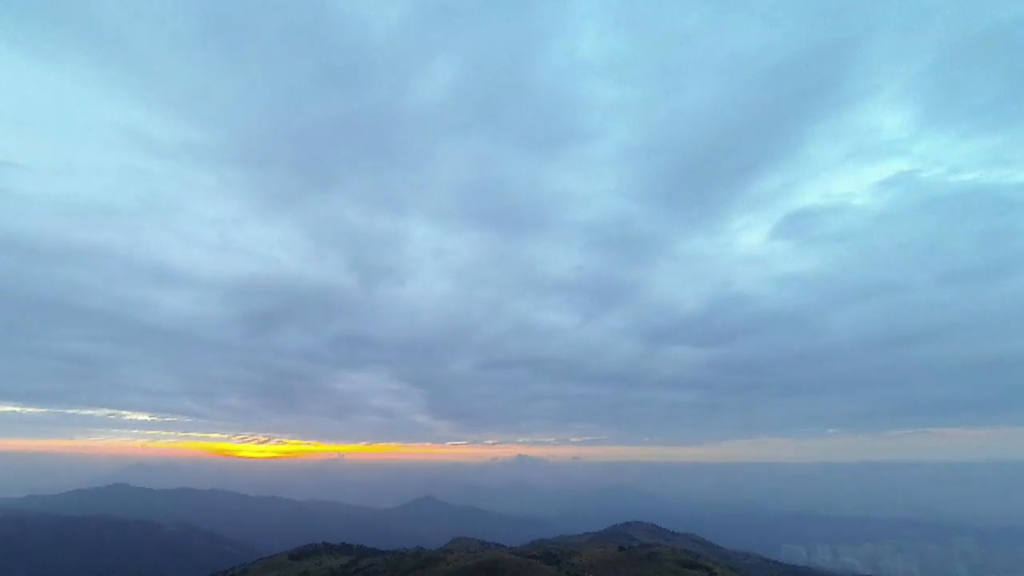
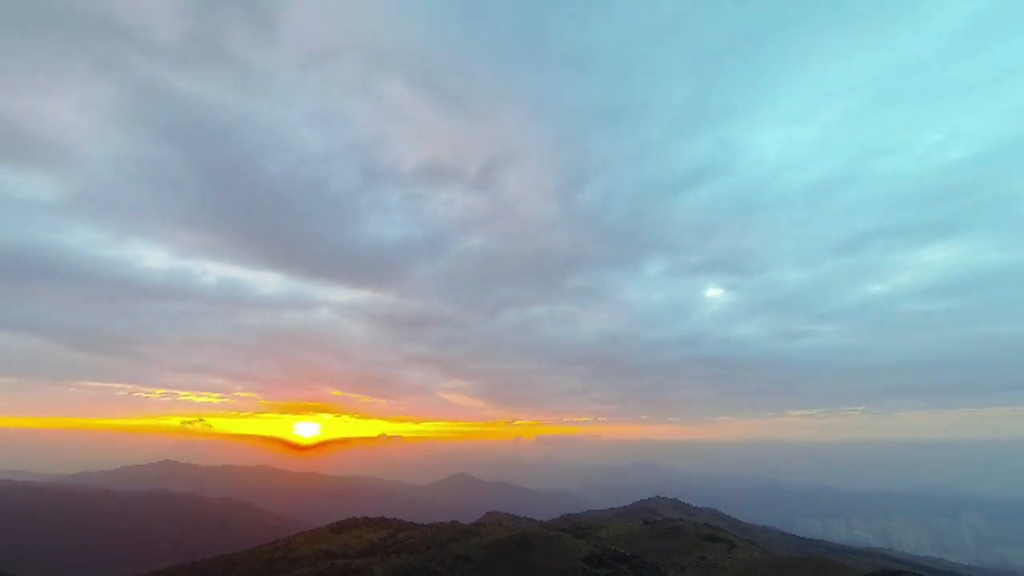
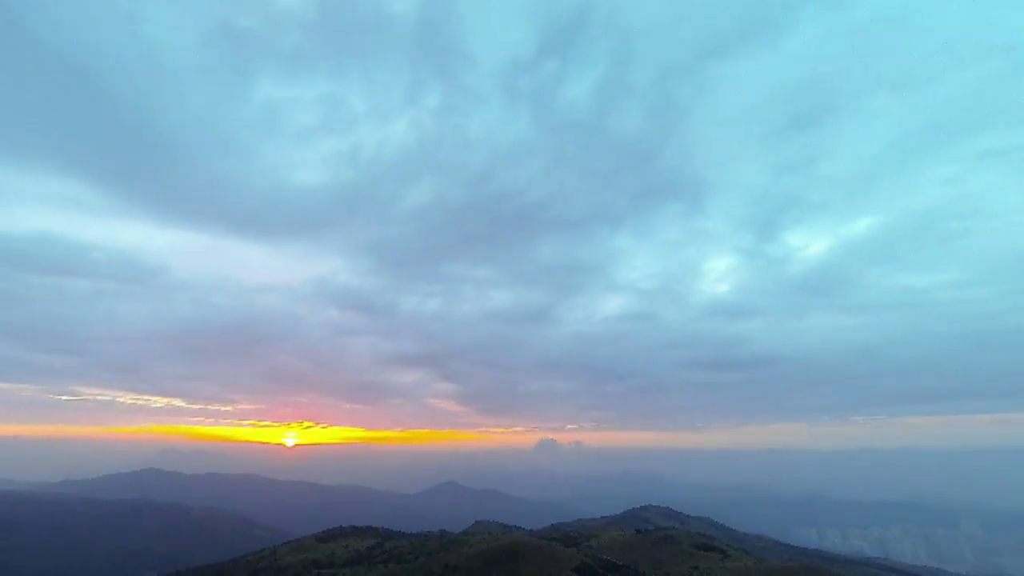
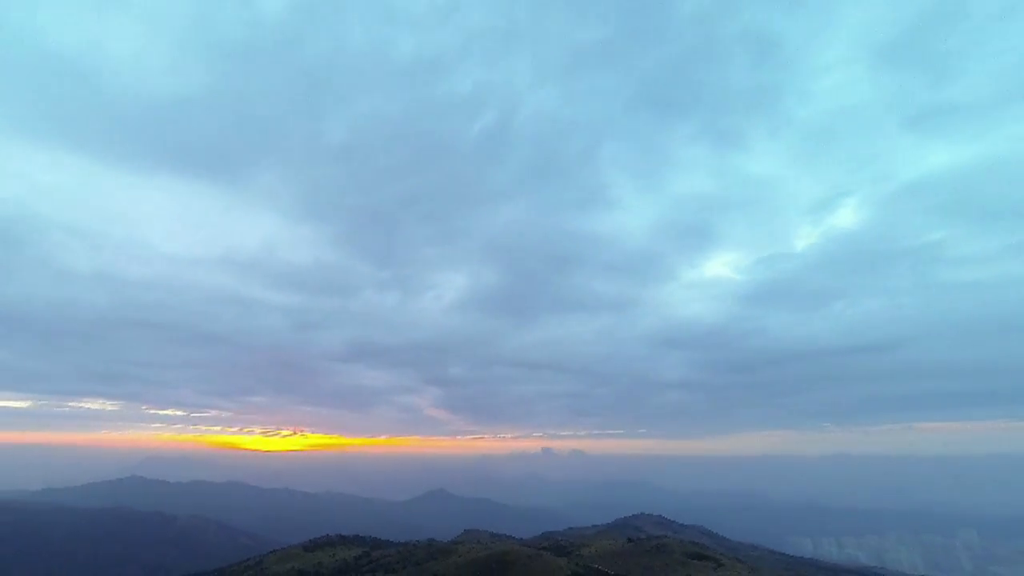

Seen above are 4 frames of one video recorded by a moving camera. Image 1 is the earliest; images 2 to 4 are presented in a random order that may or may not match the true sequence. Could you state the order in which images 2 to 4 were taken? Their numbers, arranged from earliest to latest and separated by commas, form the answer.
4, 3, 2
